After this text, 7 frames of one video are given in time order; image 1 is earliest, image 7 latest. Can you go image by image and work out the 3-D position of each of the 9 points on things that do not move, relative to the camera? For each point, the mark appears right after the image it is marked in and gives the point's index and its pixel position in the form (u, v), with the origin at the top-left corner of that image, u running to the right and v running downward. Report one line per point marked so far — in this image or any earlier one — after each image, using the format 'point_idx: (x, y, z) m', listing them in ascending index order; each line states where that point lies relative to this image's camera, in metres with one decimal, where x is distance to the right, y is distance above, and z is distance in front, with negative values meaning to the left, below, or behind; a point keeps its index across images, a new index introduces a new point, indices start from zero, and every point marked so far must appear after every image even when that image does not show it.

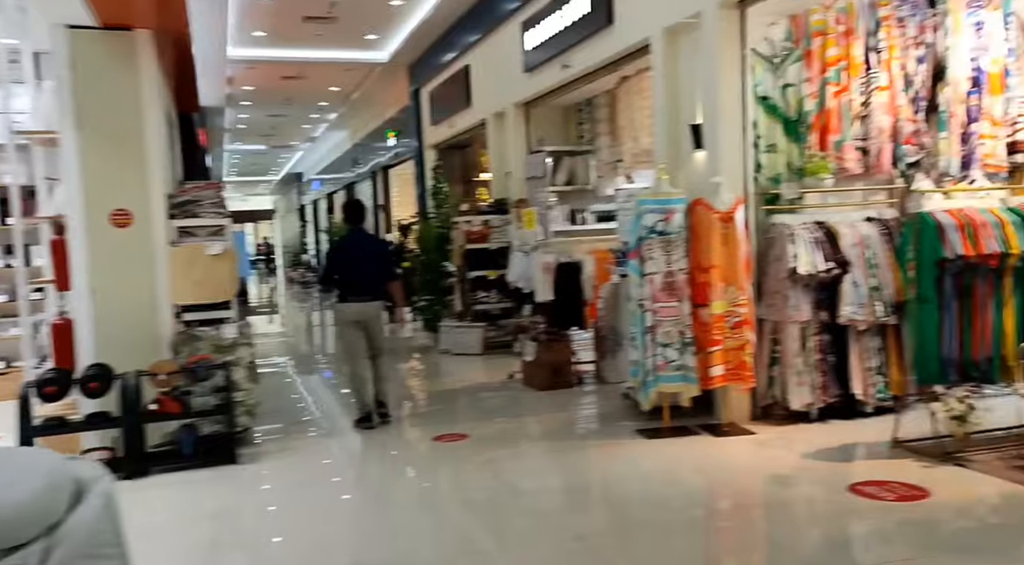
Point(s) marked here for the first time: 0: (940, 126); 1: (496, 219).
0: (+2.8, +1.0, +6.1) m
1: (-0.2, +0.7, +9.7) m
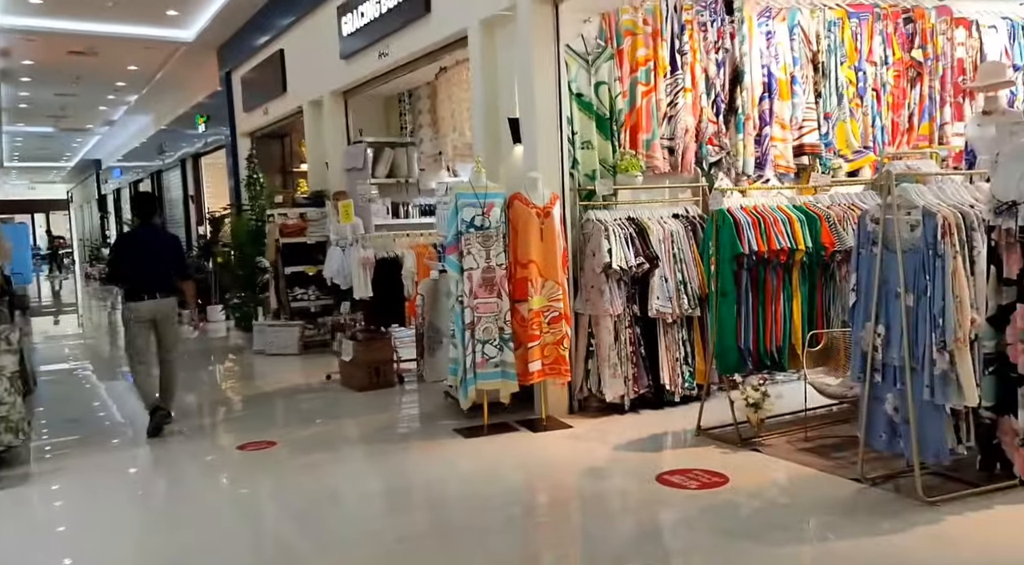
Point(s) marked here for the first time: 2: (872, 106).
0: (+1.6, +1.1, +6.4) m
1: (-2.0, +0.7, +9.4) m
2: (+2.6, +1.3, +6.7) m
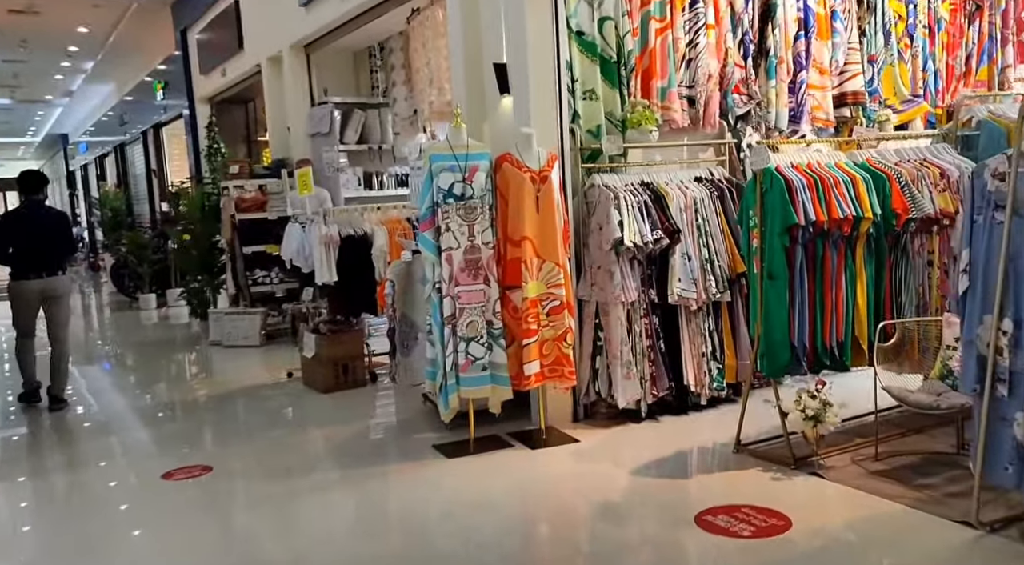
0: (+1.5, +1.2, +5.3) m
1: (-2.1, +0.9, +8.3) m
2: (+2.5, +1.5, +5.7) m
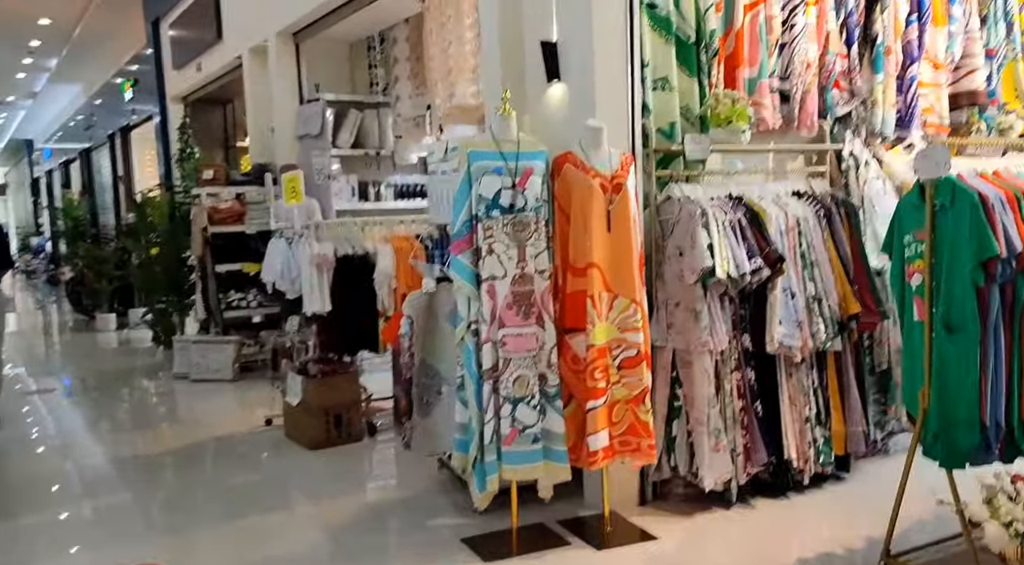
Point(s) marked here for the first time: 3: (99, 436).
0: (+1.7, +1.0, +4.3) m
1: (-2.0, +0.7, +7.2) m
2: (+2.8, +1.2, +4.7) m
3: (-2.5, -1.0, +5.6) m
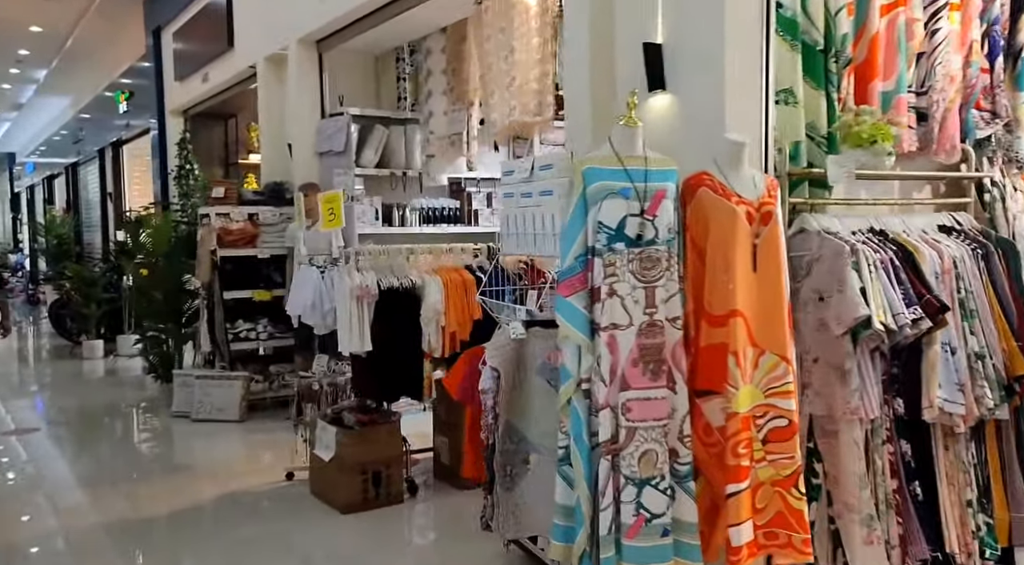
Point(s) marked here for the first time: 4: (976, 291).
0: (+2.0, +0.8, +3.7) m
1: (-1.7, +0.5, +6.5) m
2: (+3.1, +1.0, +4.1) m
3: (-2.2, -1.1, +4.9) m
4: (+1.6, 0.0, +3.1) m
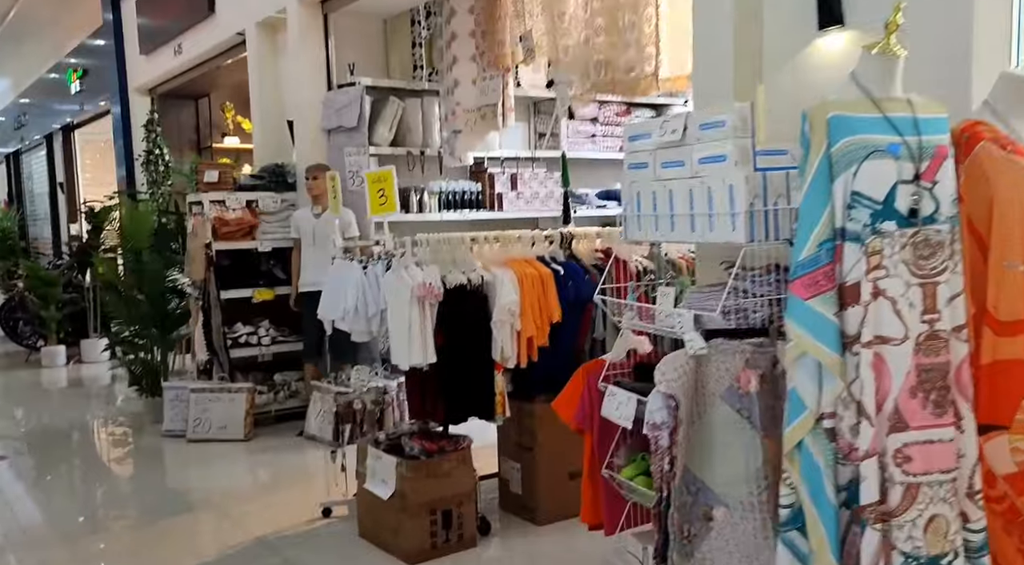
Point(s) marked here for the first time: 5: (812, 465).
0: (+2.4, +0.9, +3.0) m
1: (-1.5, +0.5, +5.7) m
2: (+3.4, +1.1, +3.5) m
3: (-1.9, -1.1, +4.0) m
4: (+2.0, 0.0, +2.4) m
5: (+0.6, -0.4, +1.8) m
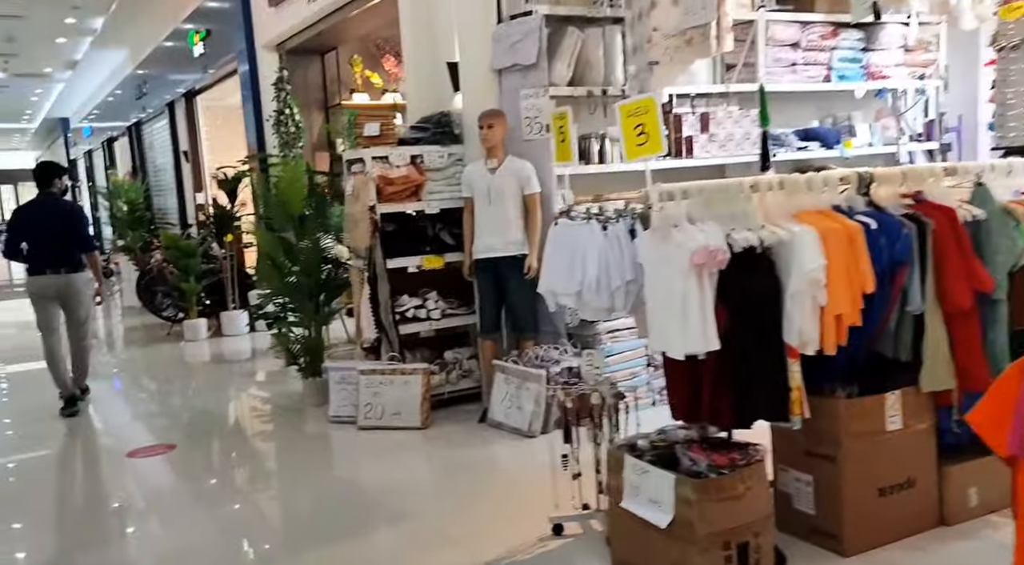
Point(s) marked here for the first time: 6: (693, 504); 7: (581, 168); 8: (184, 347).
0: (+3.2, +1.0, +1.8) m
1: (-0.4, +0.7, +4.9) m
2: (+4.3, +1.3, +2.2) m
3: (-0.9, -1.0, +3.4) m
4: (+2.7, +0.1, +1.3) m
5: (+1.3, -0.3, +0.9) m
6: (+0.5, -0.6, +2.5) m
7: (+0.4, +0.7, +5.3) m
8: (-3.0, -0.6, +8.5) m
